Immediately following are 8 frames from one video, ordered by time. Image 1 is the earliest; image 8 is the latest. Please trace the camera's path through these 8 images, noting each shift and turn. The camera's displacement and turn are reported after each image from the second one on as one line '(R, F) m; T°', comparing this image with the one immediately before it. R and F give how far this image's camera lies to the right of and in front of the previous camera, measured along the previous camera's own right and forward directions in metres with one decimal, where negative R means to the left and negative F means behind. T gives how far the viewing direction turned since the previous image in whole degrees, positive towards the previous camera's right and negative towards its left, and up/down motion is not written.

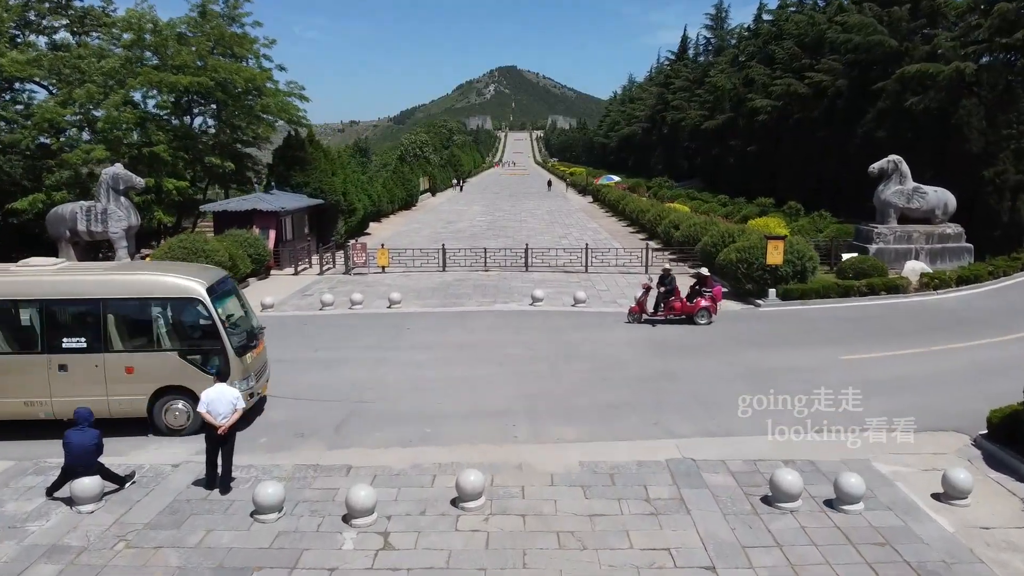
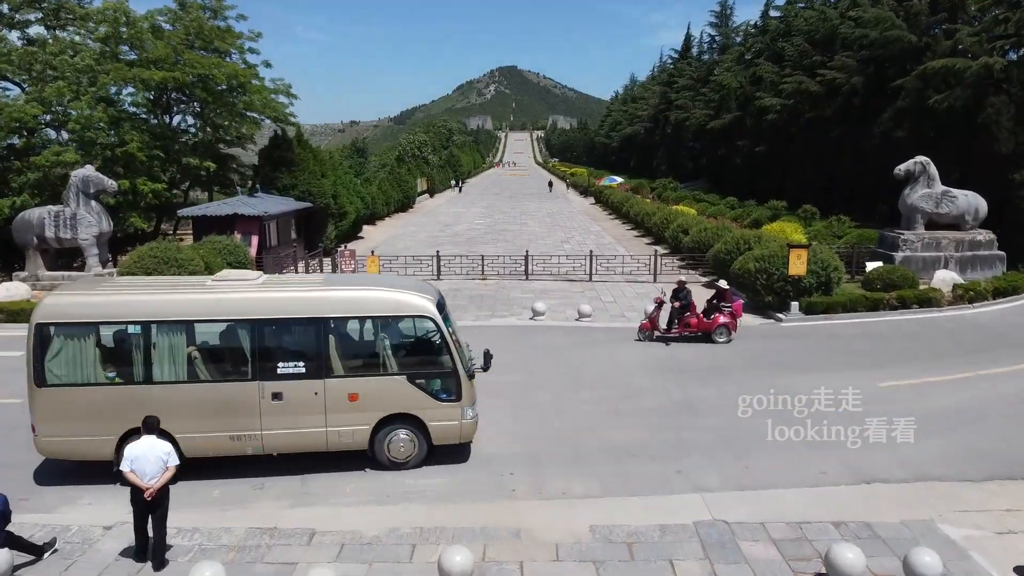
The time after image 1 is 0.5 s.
(0.0, +0.9) m; 0°
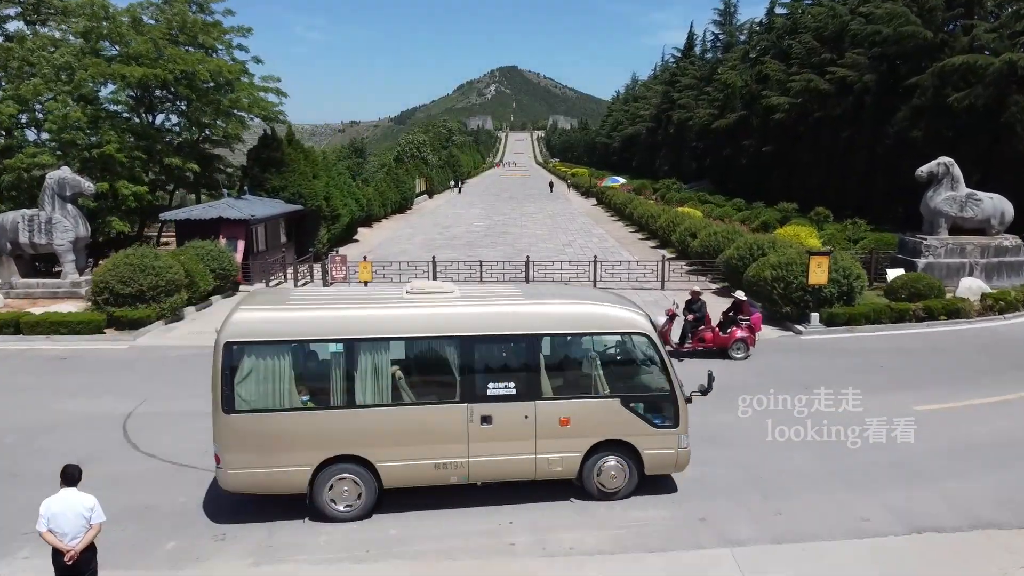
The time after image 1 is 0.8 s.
(0.0, +0.7) m; 0°
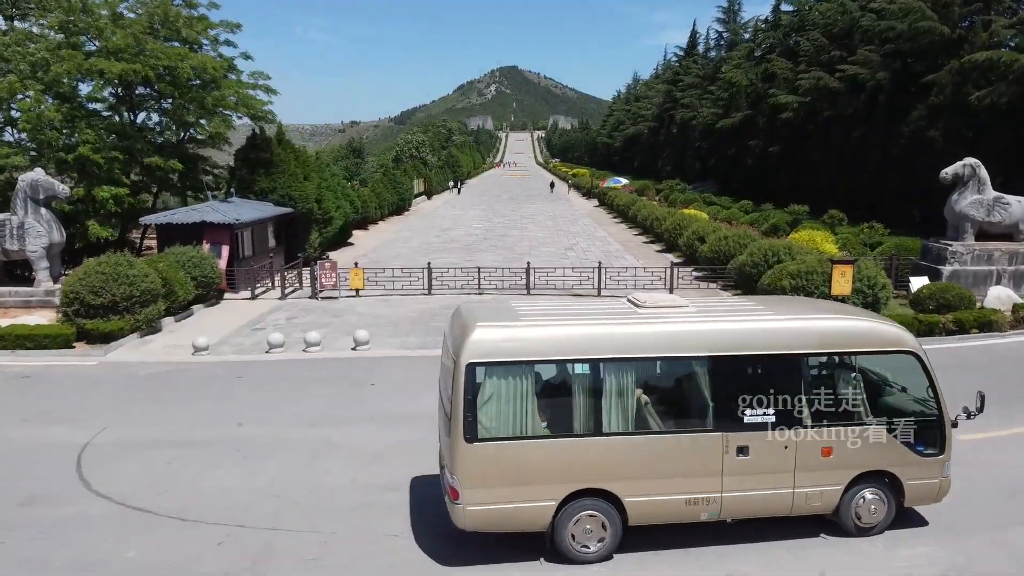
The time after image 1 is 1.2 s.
(0.0, +0.7) m; 0°
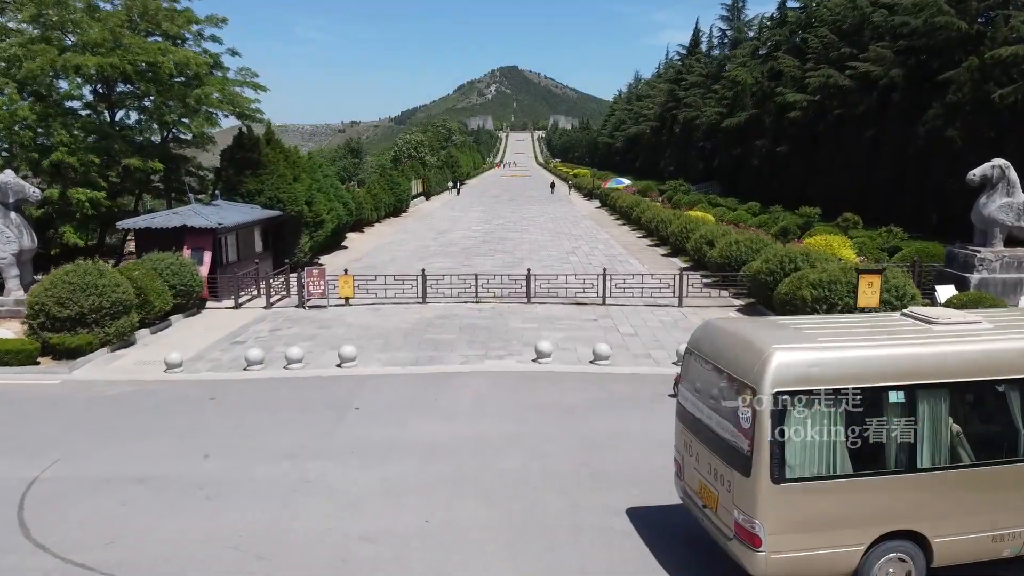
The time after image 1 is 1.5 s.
(0.0, +0.7) m; 0°
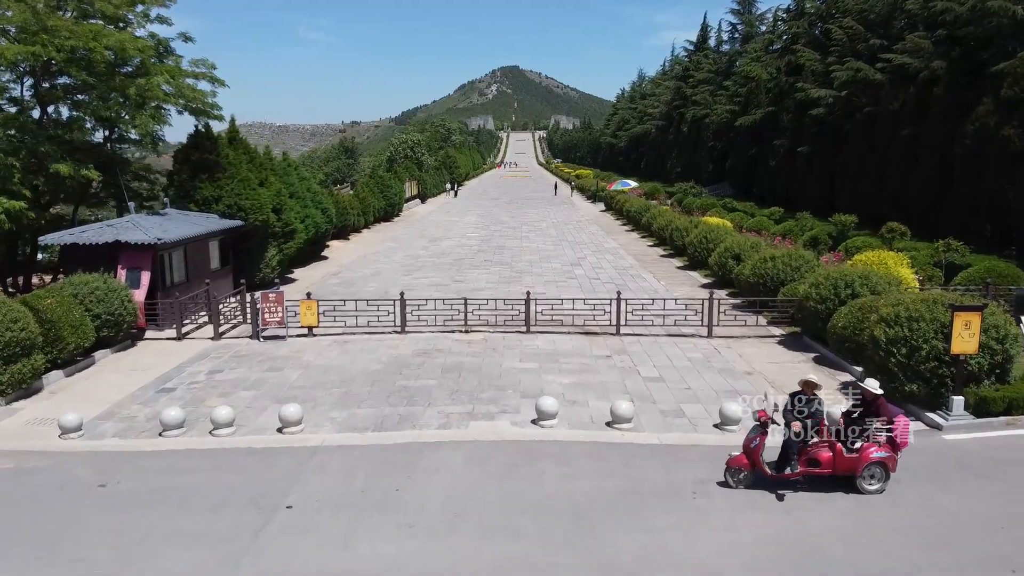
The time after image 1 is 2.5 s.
(+0.1, +1.8) m; 0°
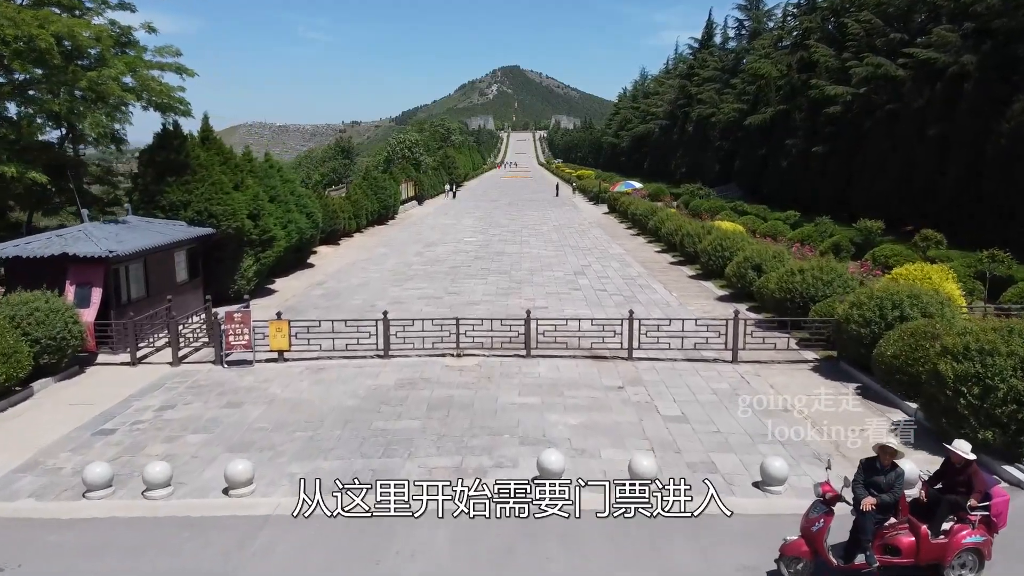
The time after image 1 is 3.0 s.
(0.0, +1.1) m; 0°
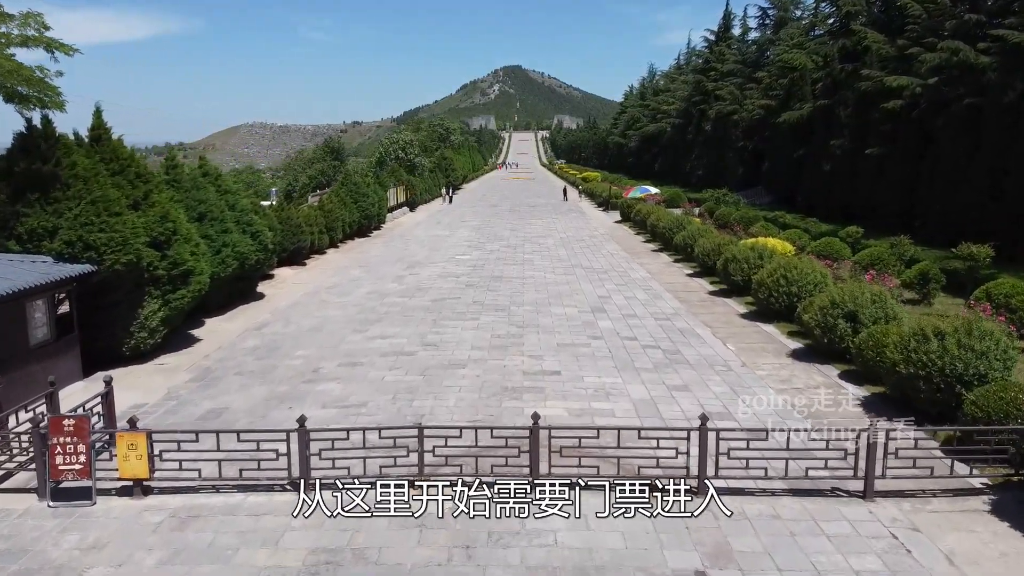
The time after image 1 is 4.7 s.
(0.0, +3.0) m; 0°
